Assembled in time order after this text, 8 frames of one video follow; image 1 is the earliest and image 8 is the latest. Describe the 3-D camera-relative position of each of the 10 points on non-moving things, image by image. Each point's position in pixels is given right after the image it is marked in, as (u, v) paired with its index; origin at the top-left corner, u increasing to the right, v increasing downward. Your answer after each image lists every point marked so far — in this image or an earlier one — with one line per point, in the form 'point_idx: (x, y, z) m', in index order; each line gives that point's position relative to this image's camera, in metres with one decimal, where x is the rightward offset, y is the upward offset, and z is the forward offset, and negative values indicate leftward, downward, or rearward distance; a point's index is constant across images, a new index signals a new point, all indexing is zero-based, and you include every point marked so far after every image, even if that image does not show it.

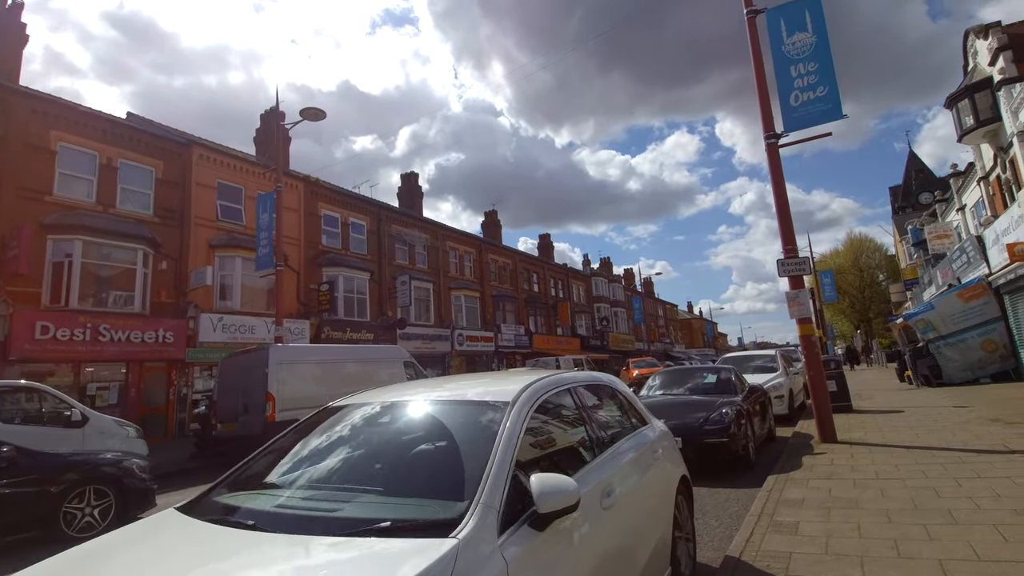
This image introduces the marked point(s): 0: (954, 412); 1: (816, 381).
0: (+9.0, -2.5, +10.3) m
1: (+5.2, -1.5, +8.7) m
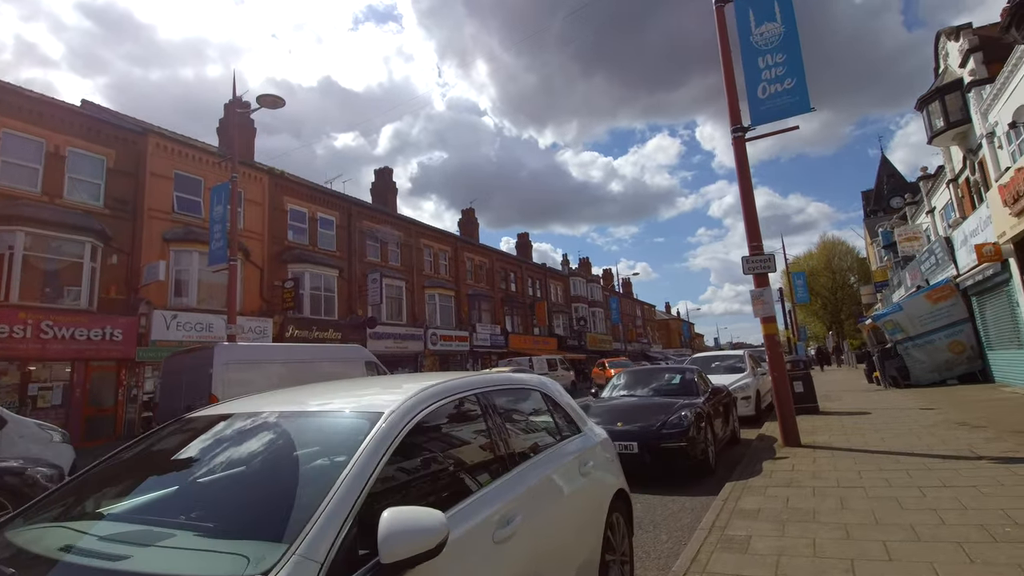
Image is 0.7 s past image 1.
0: (+8.2, -2.5, +10.1) m
1: (+4.4, -1.5, +8.4) m
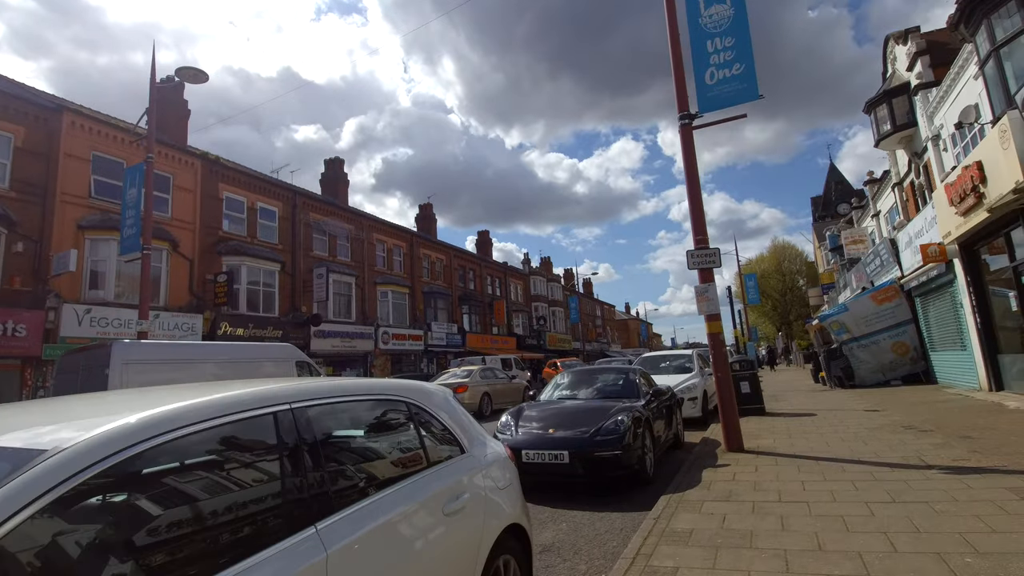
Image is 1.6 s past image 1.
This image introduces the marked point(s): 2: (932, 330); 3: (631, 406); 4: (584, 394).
0: (+6.9, -2.5, +9.8) m
1: (+3.3, -1.4, +7.9) m
2: (+12.1, -1.2, +14.7) m
3: (+1.7, -1.7, +7.1) m
4: (+1.4, -1.7, +8.9) m
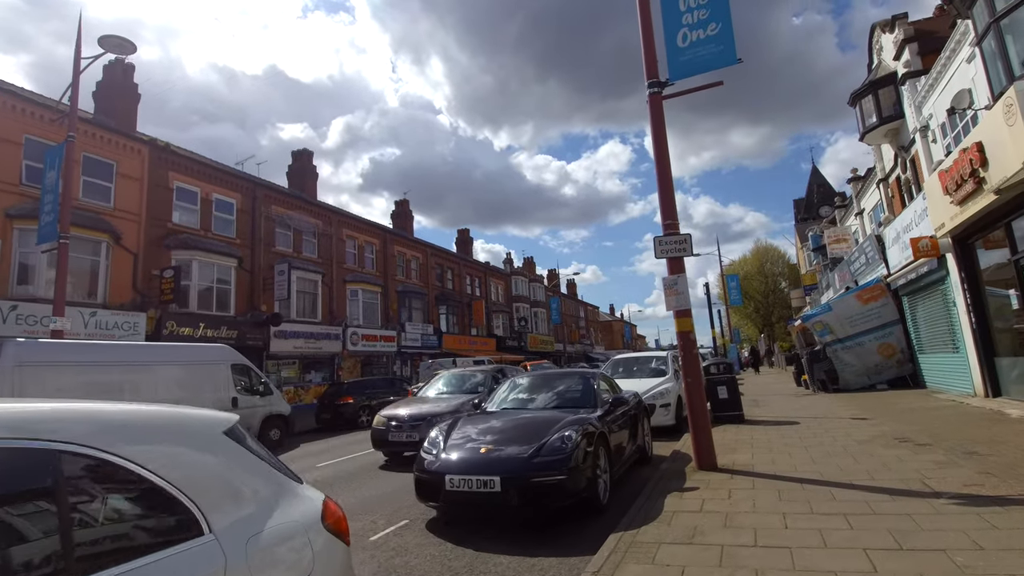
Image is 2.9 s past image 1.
0: (+6.0, -2.4, +8.8) m
1: (+2.4, -1.3, +6.8) m
2: (+11.1, -1.2, +13.8) m
3: (+0.8, -1.5, +6.0) m
4: (+0.5, -1.6, +7.7) m
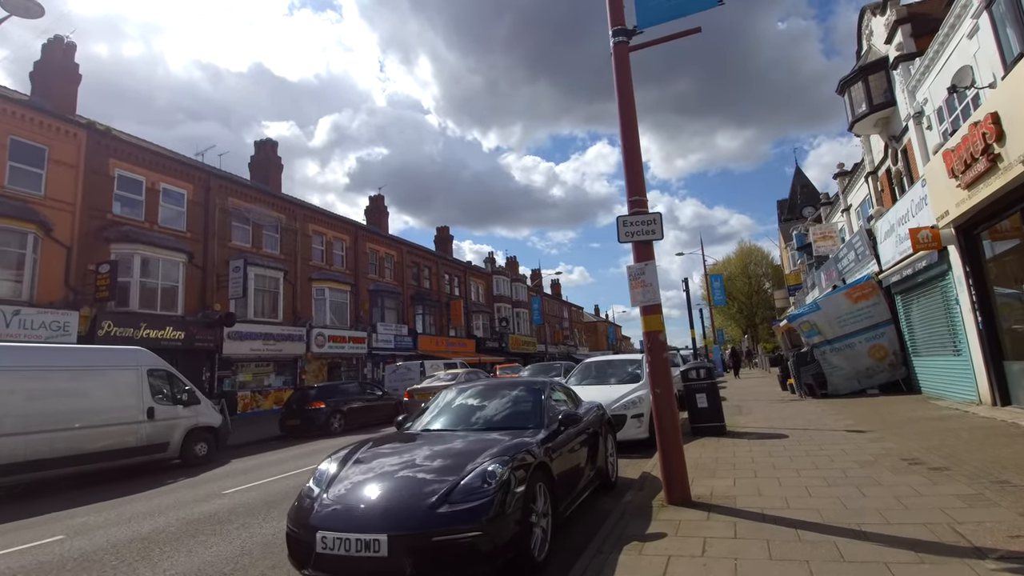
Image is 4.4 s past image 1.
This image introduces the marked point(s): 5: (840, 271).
0: (+5.1, -2.3, +7.6) m
1: (+1.6, -1.2, +5.5) m
2: (+10.1, -1.1, +12.7) m
3: (+0.1, -1.4, +4.7) m
4: (-0.3, -1.5, +6.4) m
5: (+12.6, +0.7, +19.6) m
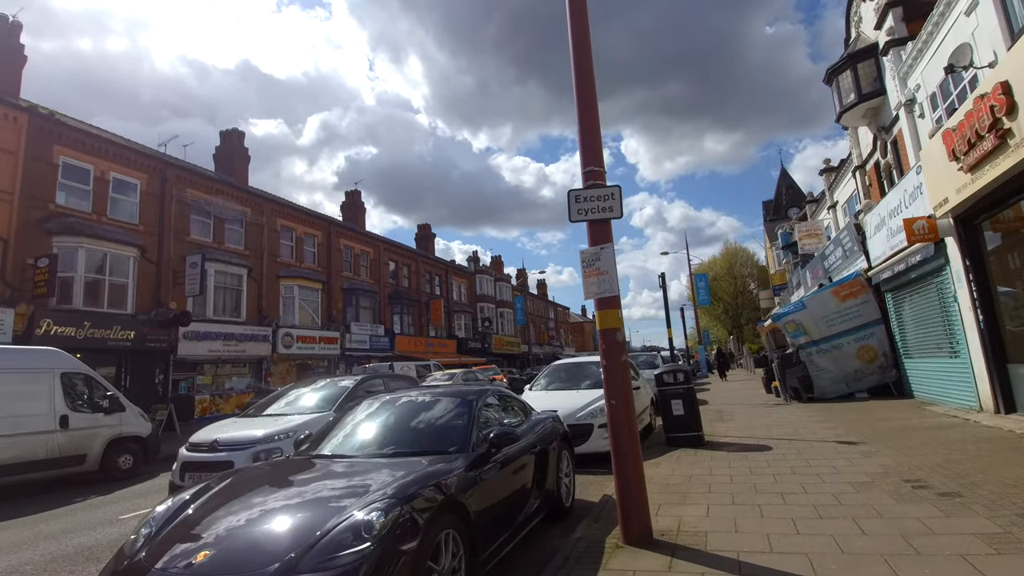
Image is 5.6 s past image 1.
0: (+4.4, -2.2, +6.7) m
1: (+1.0, -1.1, +4.5) m
2: (+9.3, -1.0, +11.9) m
3: (-0.6, -1.3, +3.6) m
4: (-1.0, -1.4, +5.3) m
5: (+11.6, +0.7, +18.8) m
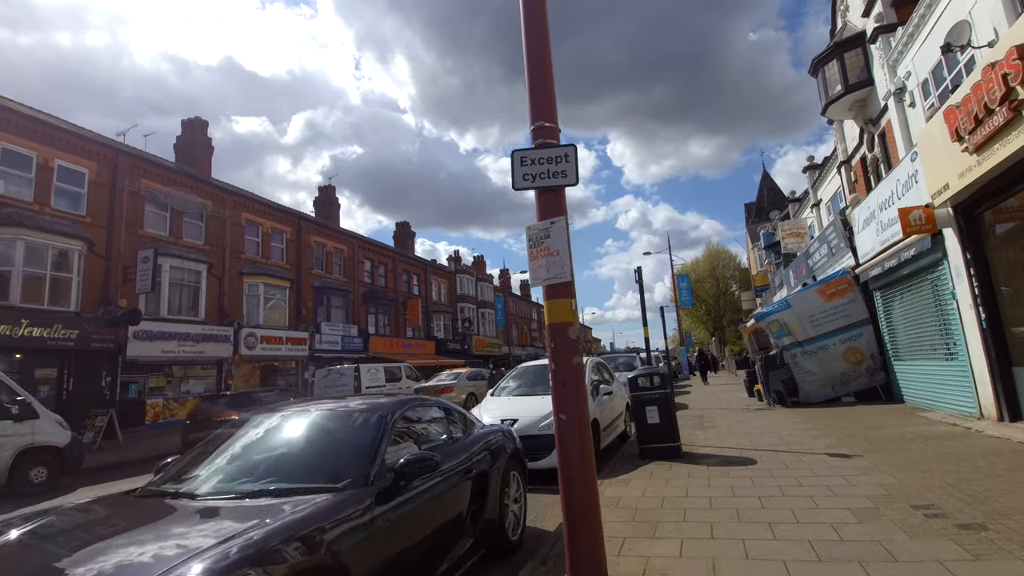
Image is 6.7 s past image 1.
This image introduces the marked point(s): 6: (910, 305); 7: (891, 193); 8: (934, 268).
0: (+3.8, -2.1, +5.9) m
1: (+0.4, -1.0, +3.6) m
2: (+8.5, -1.0, +11.2) m
3: (-1.1, -1.2, +2.6) m
4: (-1.6, -1.3, +4.3) m
5: (+10.7, +0.7, +18.2) m
6: (+8.2, -0.3, +10.4) m
7: (+7.4, +1.9, +9.9) m
8: (+7.6, +0.4, +9.1) m
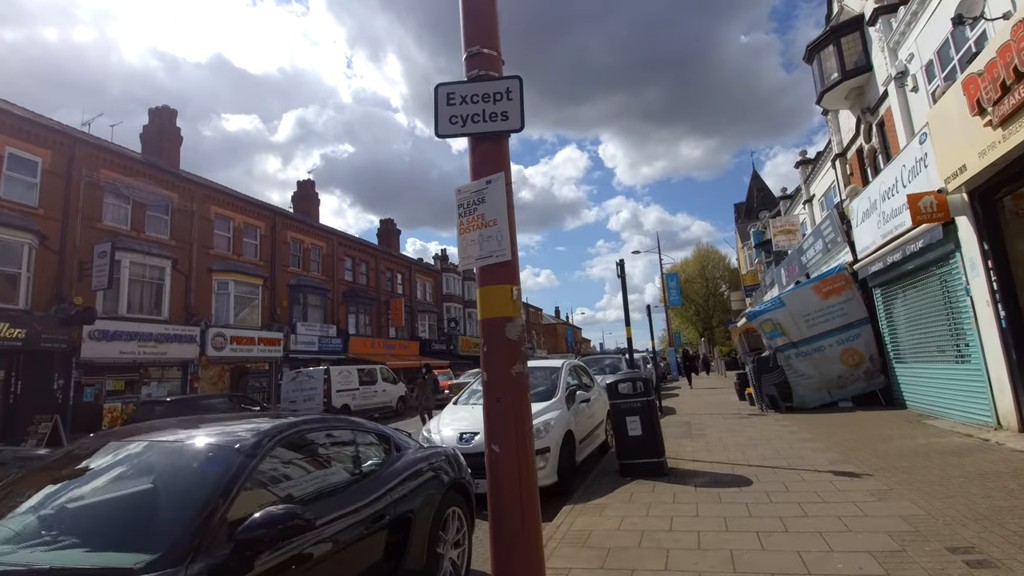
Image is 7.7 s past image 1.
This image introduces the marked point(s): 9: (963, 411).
0: (+3.3, -2.1, +5.0) m
1: (0.0, -0.9, +2.6) m
2: (+8.0, -0.9, +10.4) m
3: (-1.5, -1.1, +1.7) m
4: (-2.0, -1.2, +3.4) m
5: (+10.0, +0.8, +17.4) m
6: (+7.6, -0.2, +9.6) m
7: (+6.9, +1.9, +9.1) m
8: (+7.0, +0.4, +8.3) m
9: (+7.2, -2.0, +8.2) m
